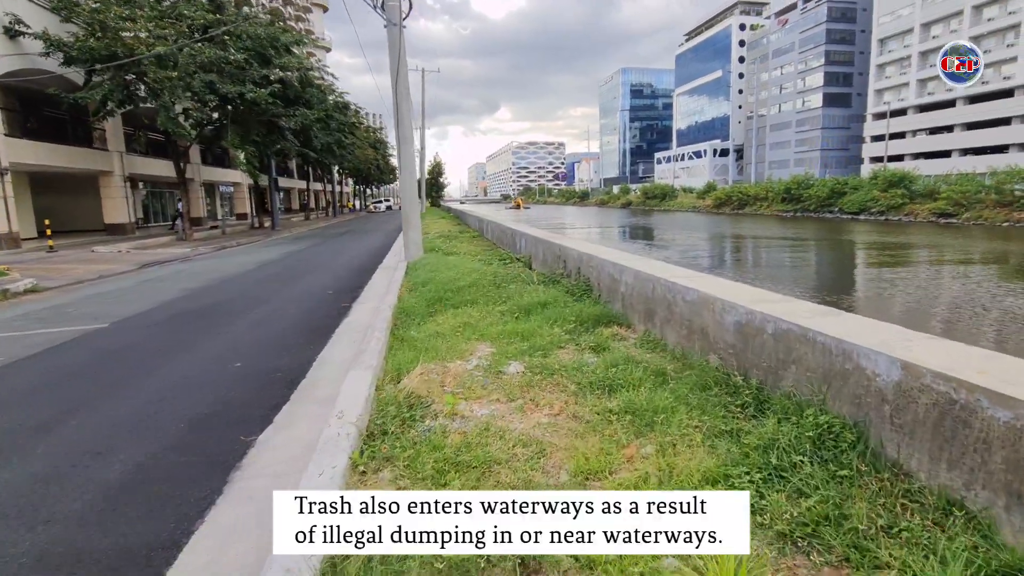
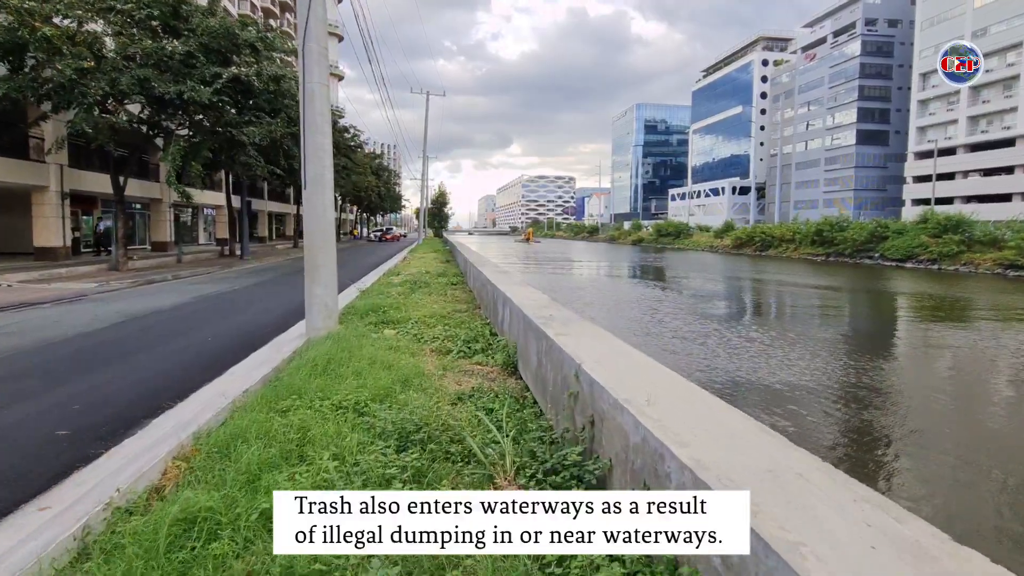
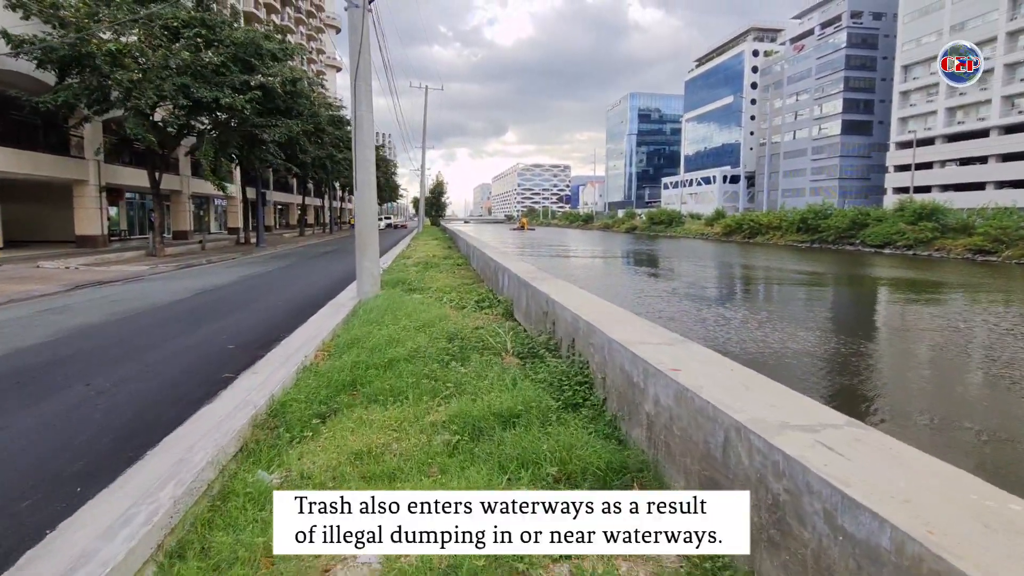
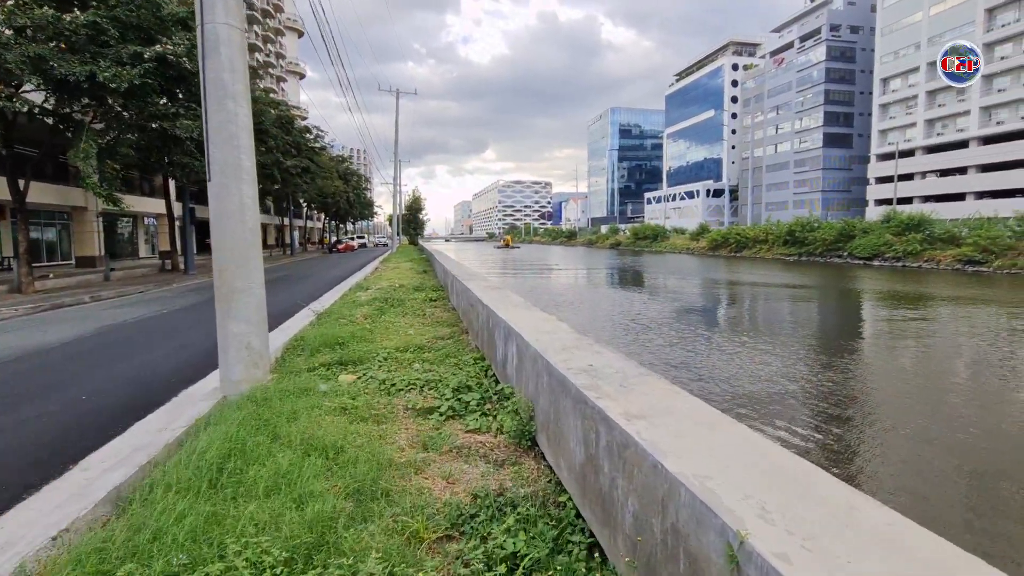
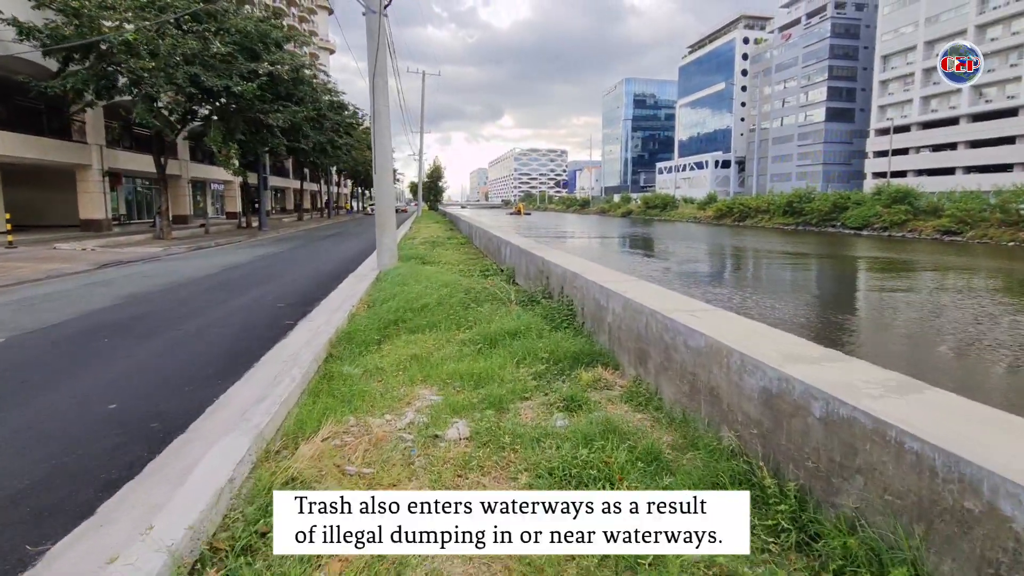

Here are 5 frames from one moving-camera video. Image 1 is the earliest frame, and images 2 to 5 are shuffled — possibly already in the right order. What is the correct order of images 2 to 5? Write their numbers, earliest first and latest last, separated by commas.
5, 3, 2, 4
